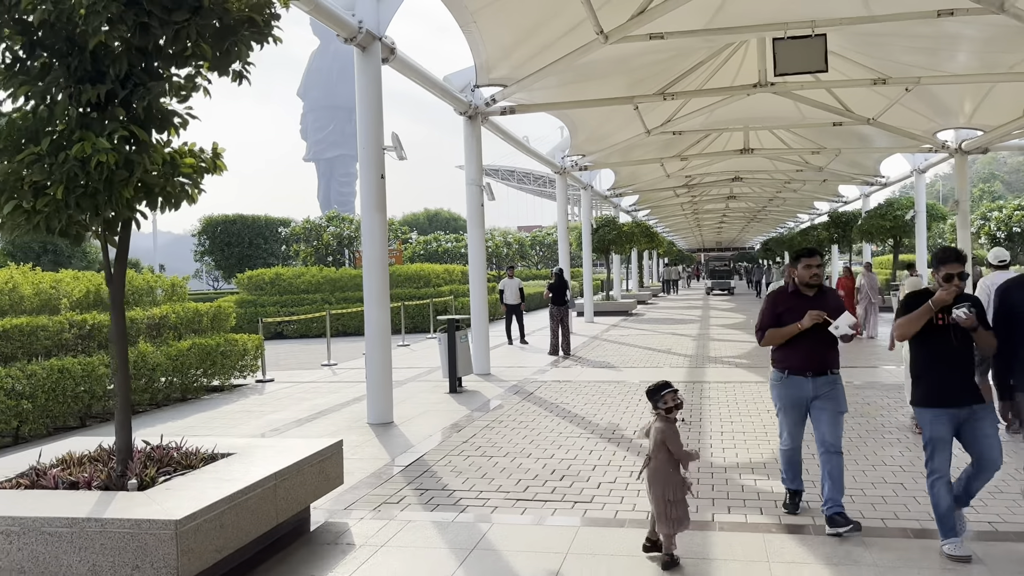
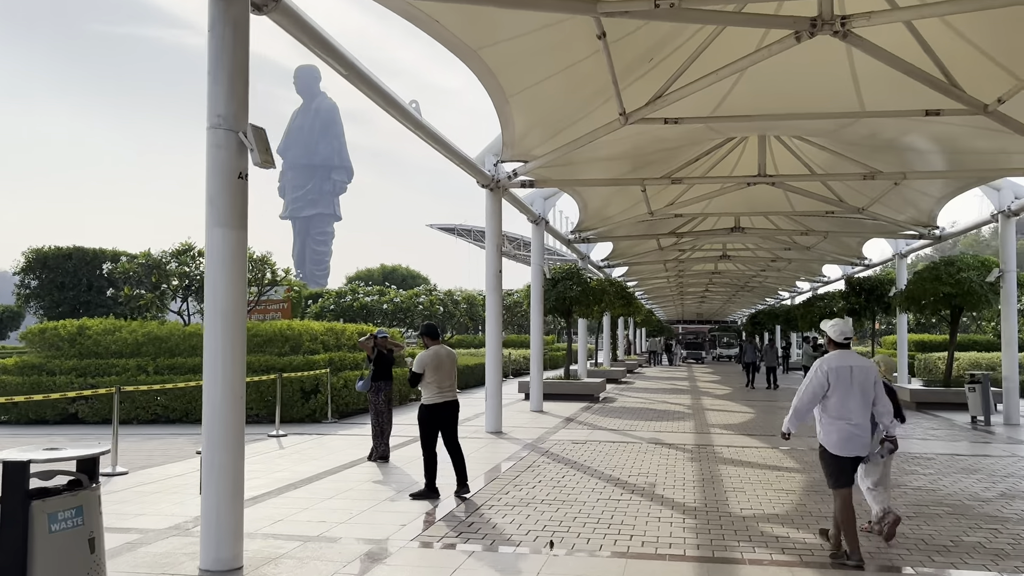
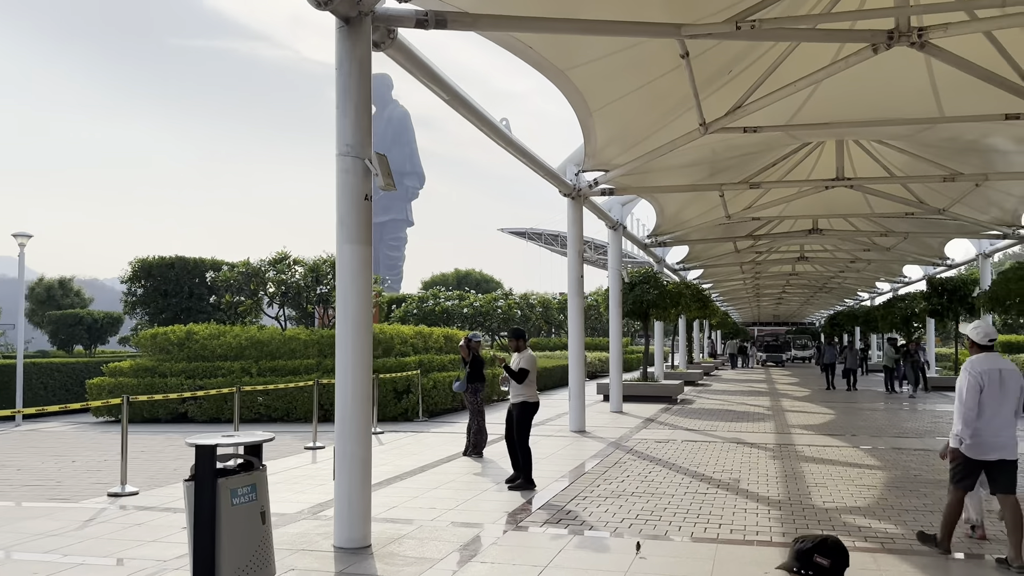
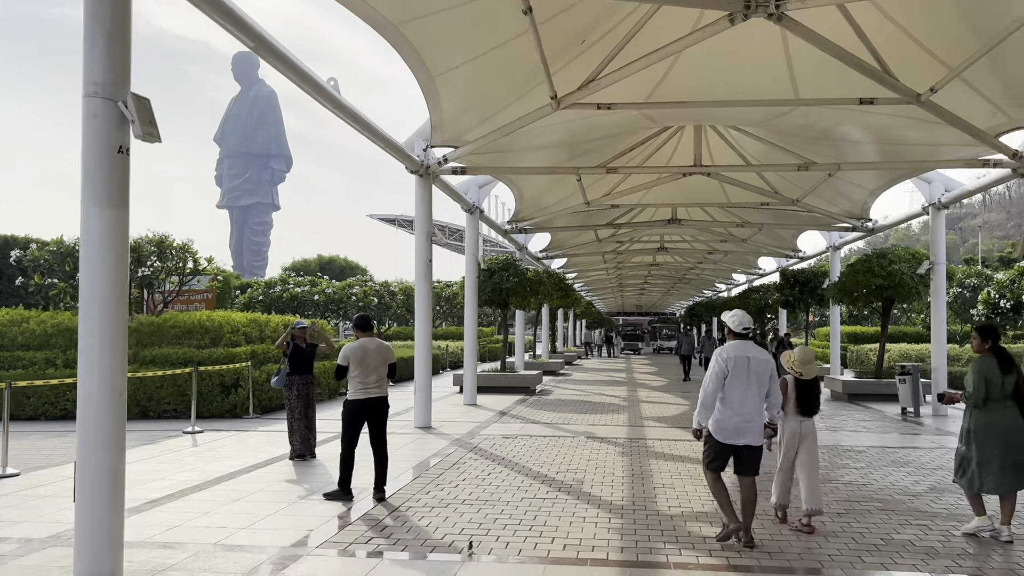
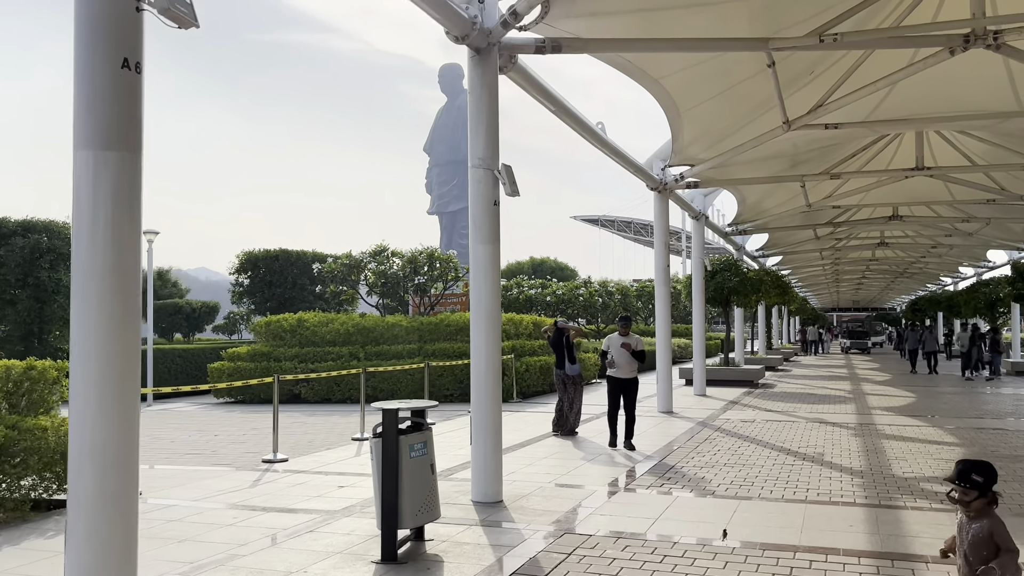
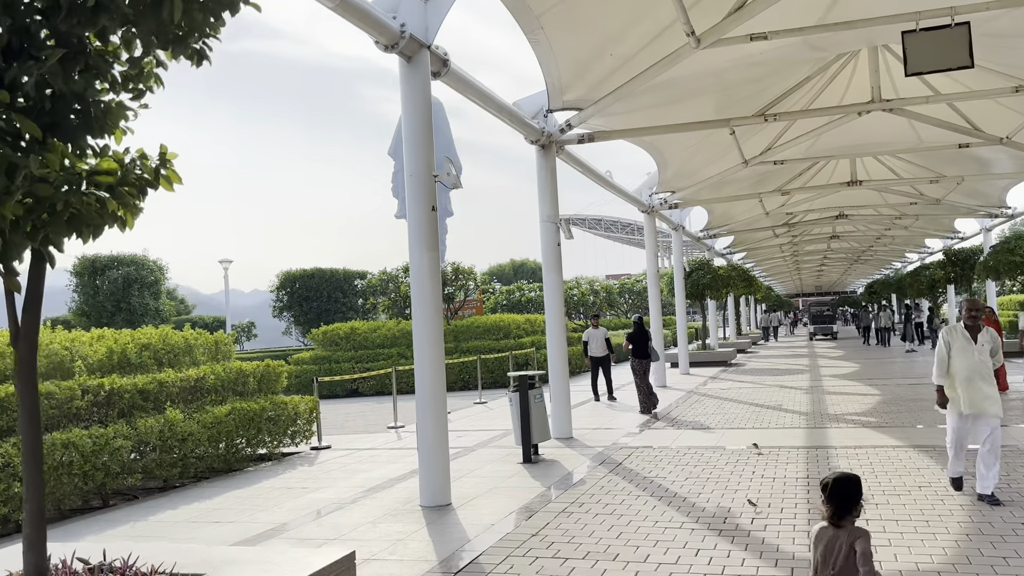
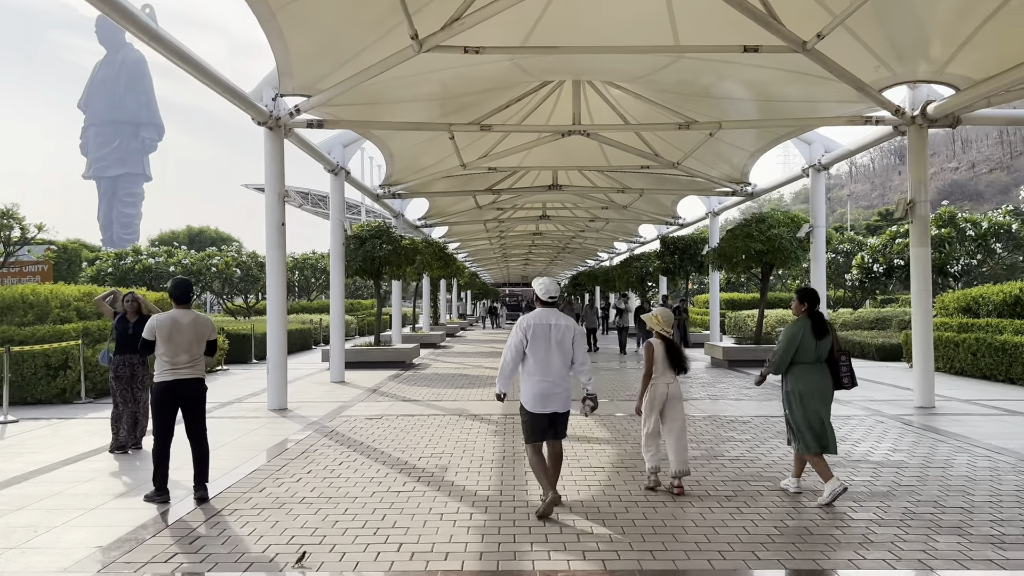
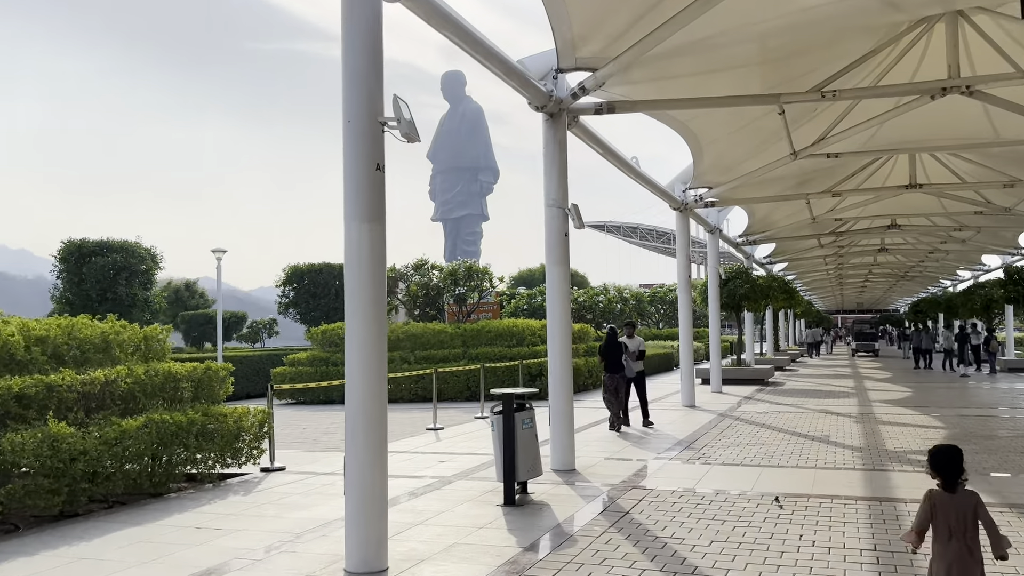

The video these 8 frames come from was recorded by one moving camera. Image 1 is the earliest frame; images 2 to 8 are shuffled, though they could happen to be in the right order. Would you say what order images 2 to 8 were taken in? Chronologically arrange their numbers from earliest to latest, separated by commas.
6, 8, 5, 3, 2, 4, 7
